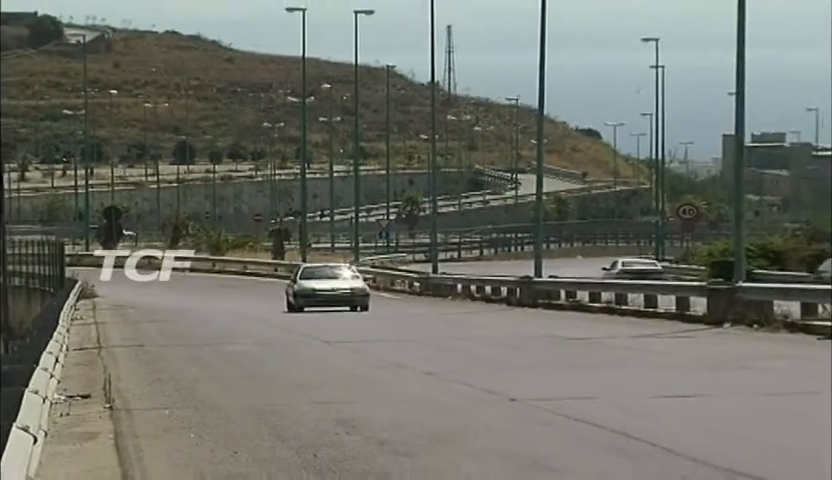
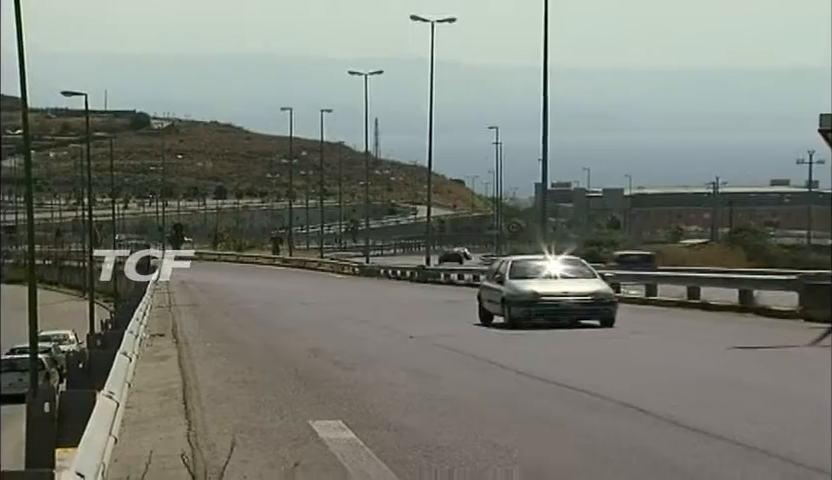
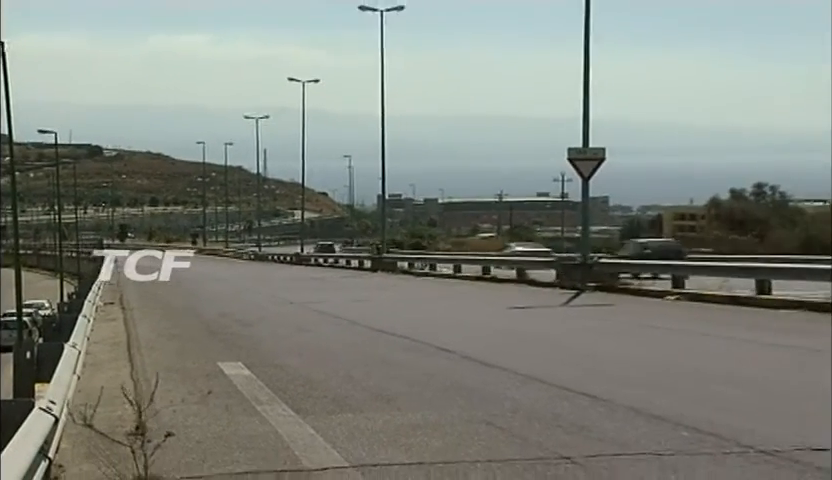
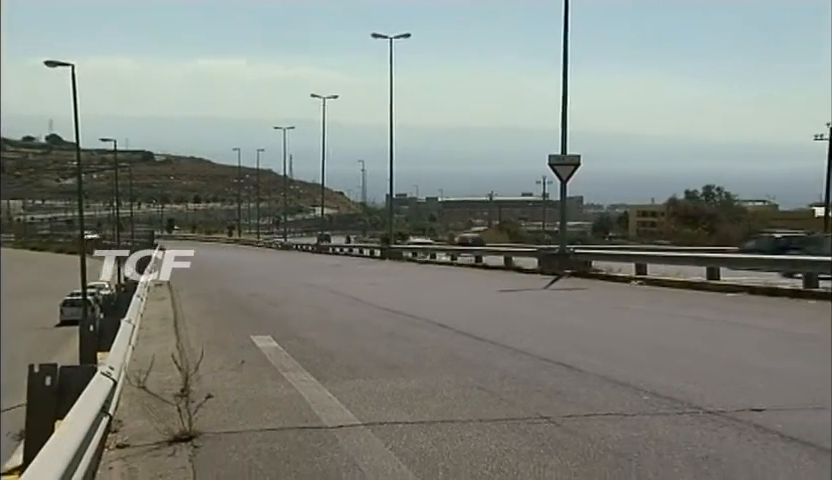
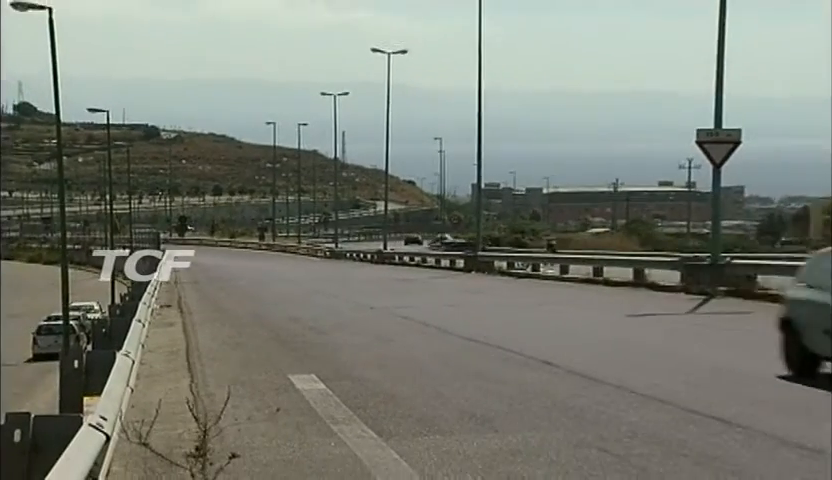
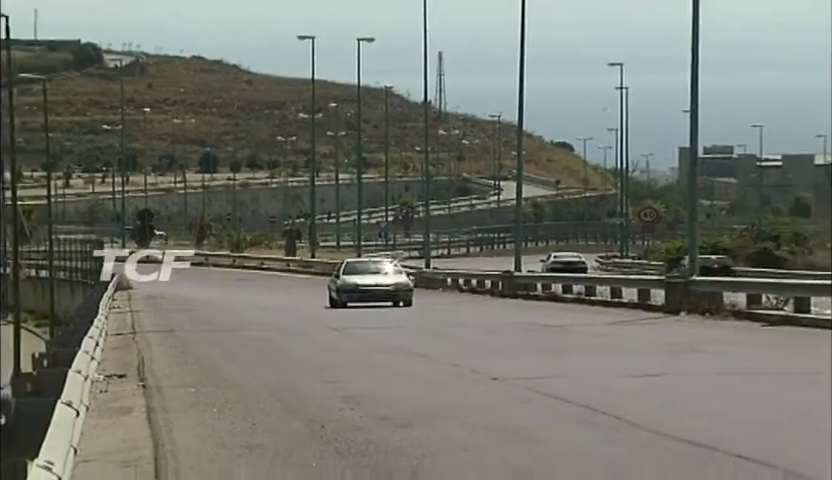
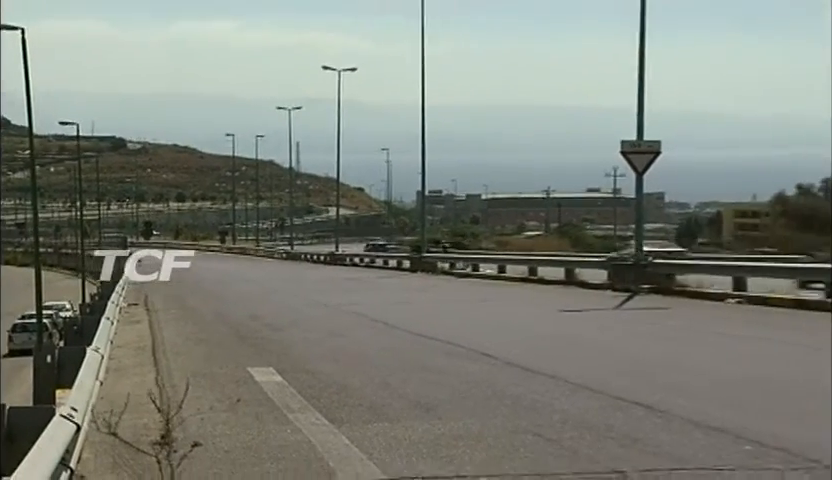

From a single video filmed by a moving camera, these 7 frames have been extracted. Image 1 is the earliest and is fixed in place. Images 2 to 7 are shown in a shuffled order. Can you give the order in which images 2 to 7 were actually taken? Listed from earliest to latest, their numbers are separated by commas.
6, 2, 5, 7, 3, 4
